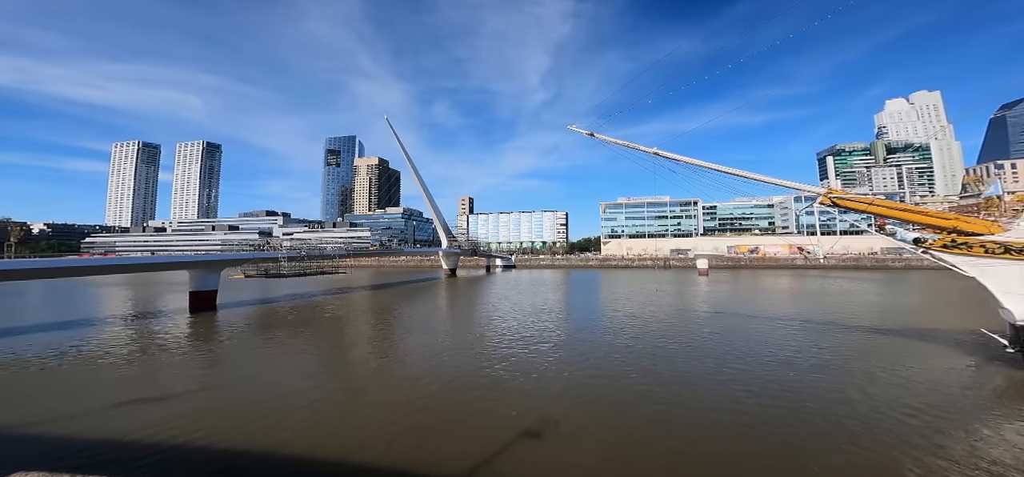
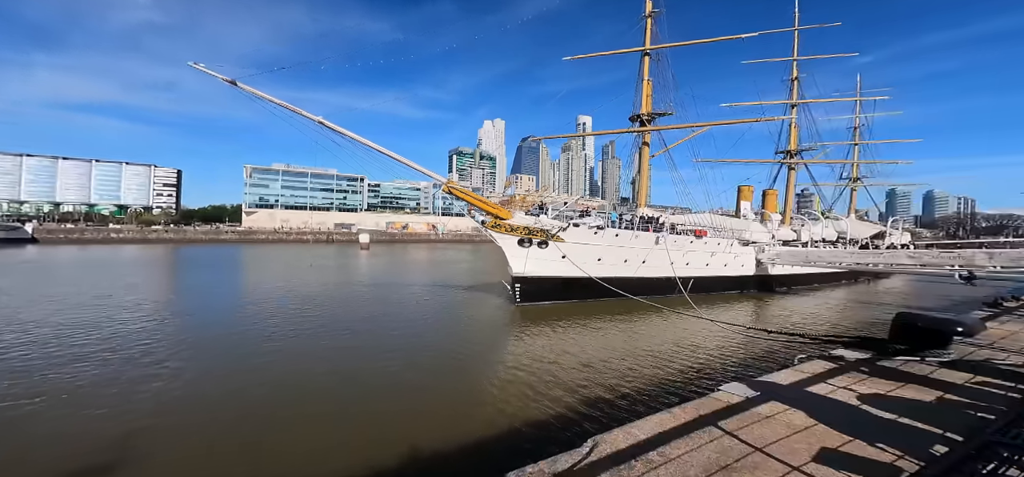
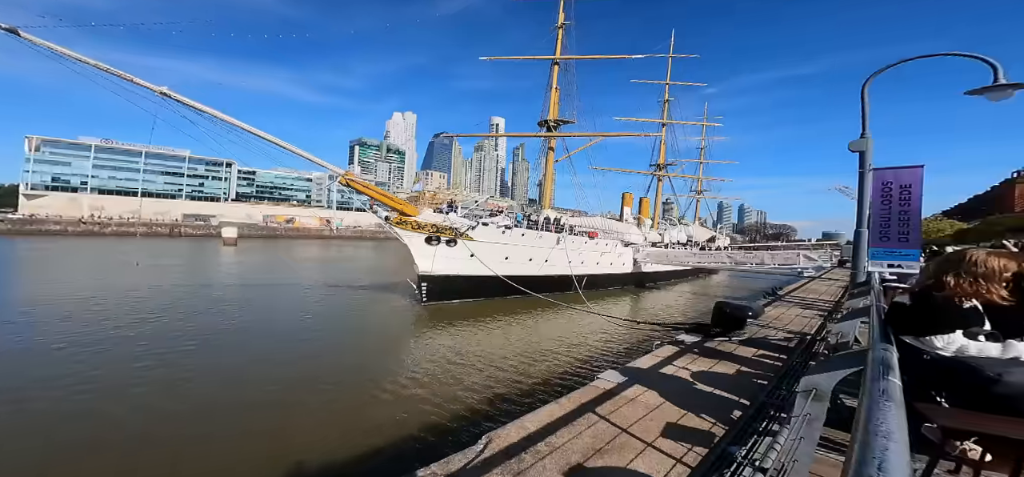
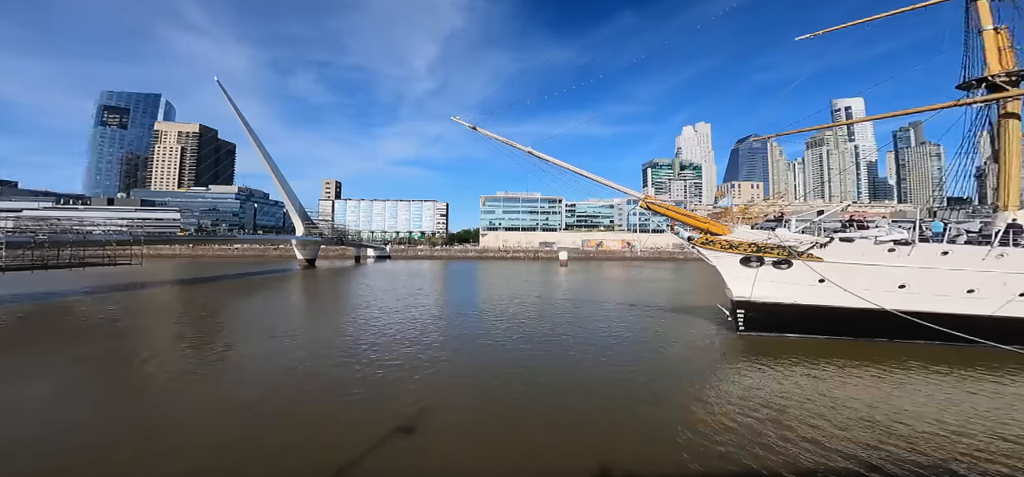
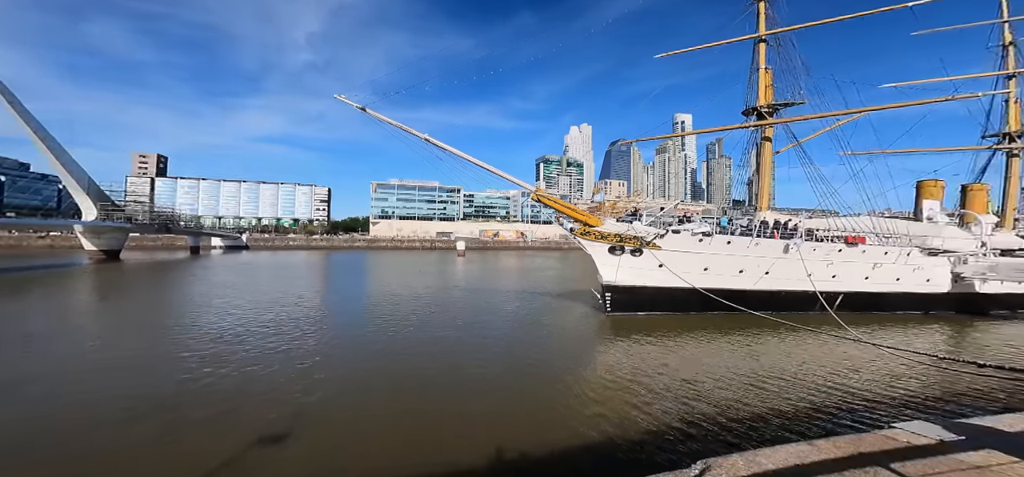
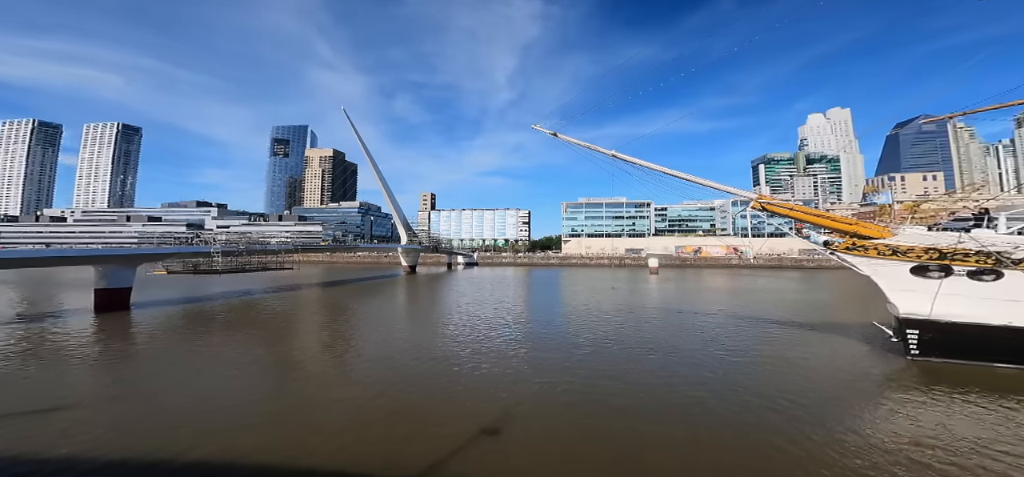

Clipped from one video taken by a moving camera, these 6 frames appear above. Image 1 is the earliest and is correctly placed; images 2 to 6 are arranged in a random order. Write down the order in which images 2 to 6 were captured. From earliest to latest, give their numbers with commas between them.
6, 4, 5, 2, 3
